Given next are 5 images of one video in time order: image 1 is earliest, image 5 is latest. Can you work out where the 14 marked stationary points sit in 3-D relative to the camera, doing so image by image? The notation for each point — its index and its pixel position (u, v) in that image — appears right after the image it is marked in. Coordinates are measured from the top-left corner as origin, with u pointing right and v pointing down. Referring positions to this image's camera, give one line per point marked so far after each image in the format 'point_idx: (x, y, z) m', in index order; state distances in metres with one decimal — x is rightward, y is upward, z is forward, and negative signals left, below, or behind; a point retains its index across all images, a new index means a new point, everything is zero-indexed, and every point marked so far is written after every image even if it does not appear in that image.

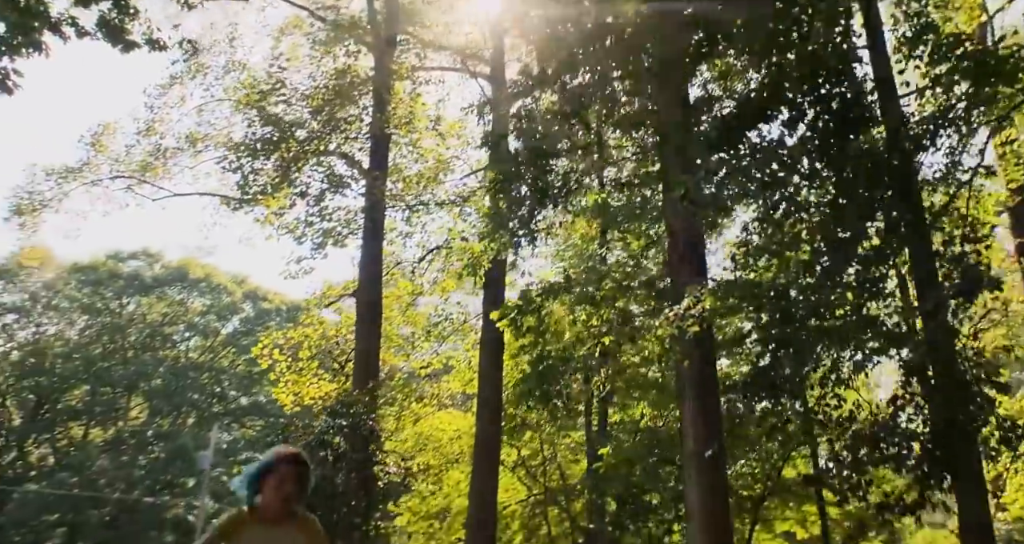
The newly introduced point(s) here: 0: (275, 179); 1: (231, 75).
0: (-4.3, +1.6, +15.5) m
1: (-6.4, +4.5, +19.5) m
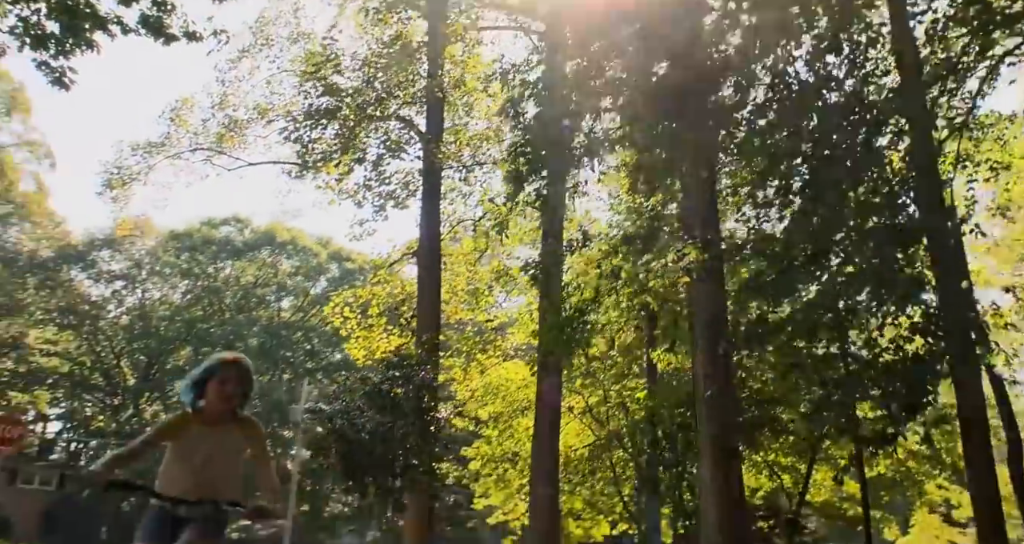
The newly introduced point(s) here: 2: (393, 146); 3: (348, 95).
0: (-3.4, +2.3, +16.3) m
1: (-5.1, +5.3, +20.3) m
2: (-2.3, +2.4, +16.6) m
3: (-2.9, +3.3, +16.1) m
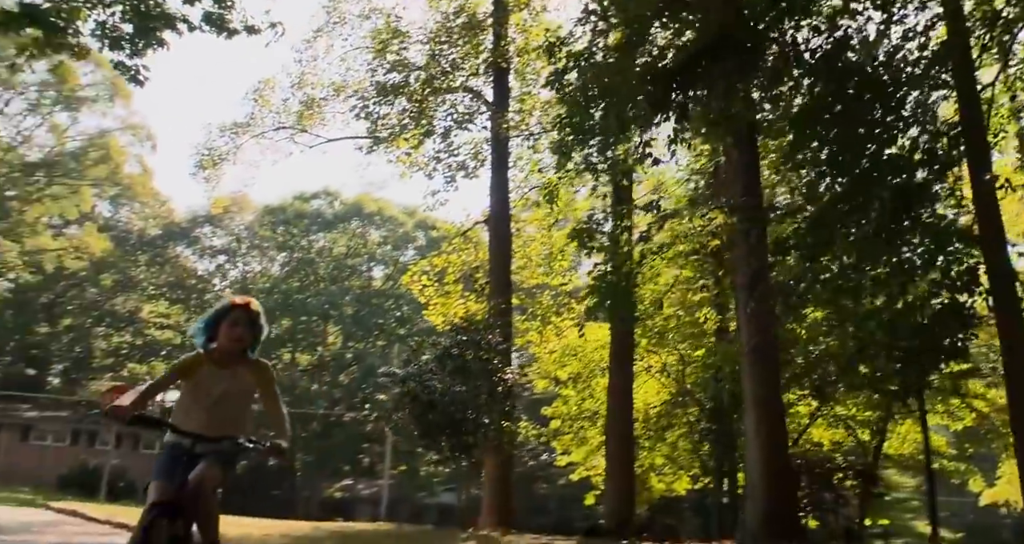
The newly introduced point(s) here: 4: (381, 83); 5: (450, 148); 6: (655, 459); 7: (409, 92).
0: (-2.1, +2.9, +16.9) m
1: (-3.5, +6.1, +20.9) m
2: (-1.0, +3.1, +17.0) m
3: (-1.7, +3.9, +16.6) m
4: (-2.6, +3.6, +16.8) m
5: (-1.2, +2.4, +16.9) m
6: (+3.1, -4.0, +18.5) m
7: (-2.0, +3.5, +16.5) m
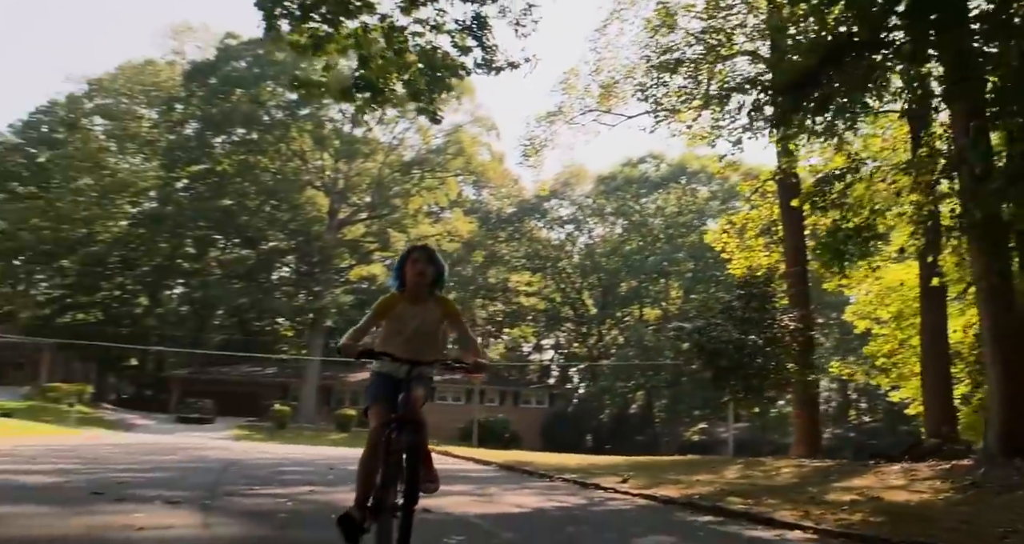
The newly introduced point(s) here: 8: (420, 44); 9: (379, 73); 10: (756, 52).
0: (+3.7, +3.8, +18.0) m
1: (+3.6, +7.1, +22.2) m
2: (+4.7, +4.1, +17.7) m
3: (+3.8, +4.8, +17.6) m
4: (+3.1, +4.4, +18.1) m
5: (+4.6, +3.4, +17.7) m
6: (+9.9, -2.5, +17.7) m
7: (+3.6, +4.3, +17.7) m
8: (-1.1, +2.8, +10.5) m
9: (-1.6, +2.4, +10.5) m
10: (+4.9, +4.5, +17.6) m
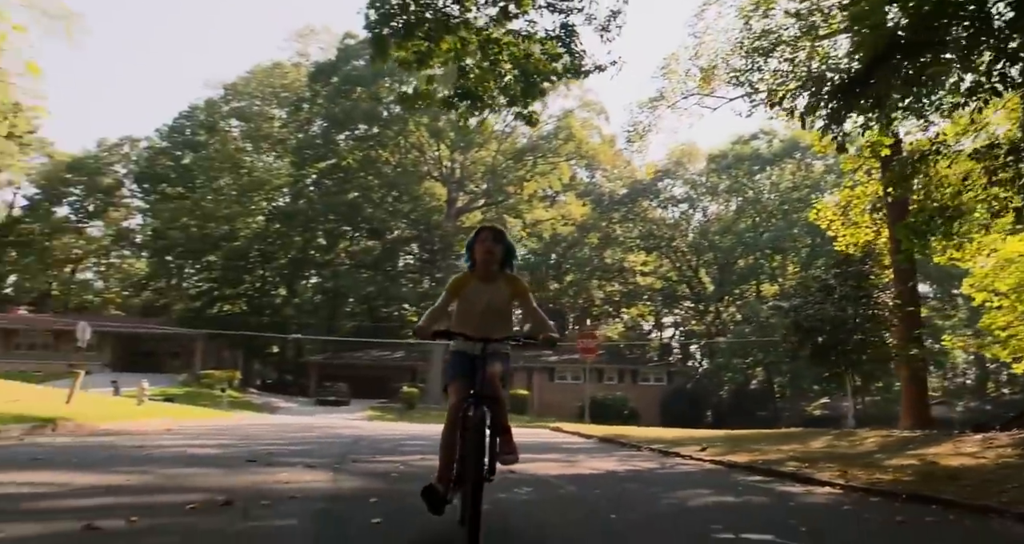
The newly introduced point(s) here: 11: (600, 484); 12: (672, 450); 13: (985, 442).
0: (+5.8, +4.3, +18.1) m
1: (+6.2, +7.7, +22.2) m
2: (+6.8, +4.6, +17.6) m
3: (+5.8, +5.3, +17.6) m
4: (+5.2, +4.9, +18.3) m
5: (+6.7, +3.9, +17.7) m
6: (+12.2, -1.8, +17.0) m
7: (+5.6, +4.8, +17.8) m
8: (0.0, +2.9, +11.4) m
9: (-0.5, +2.5, +11.4) m
10: (+6.9, +5.0, +17.5) m
11: (+0.5, -1.2, +5.0) m
12: (+1.5, -1.6, +7.9) m
13: (+4.4, -1.6, +8.0) m
